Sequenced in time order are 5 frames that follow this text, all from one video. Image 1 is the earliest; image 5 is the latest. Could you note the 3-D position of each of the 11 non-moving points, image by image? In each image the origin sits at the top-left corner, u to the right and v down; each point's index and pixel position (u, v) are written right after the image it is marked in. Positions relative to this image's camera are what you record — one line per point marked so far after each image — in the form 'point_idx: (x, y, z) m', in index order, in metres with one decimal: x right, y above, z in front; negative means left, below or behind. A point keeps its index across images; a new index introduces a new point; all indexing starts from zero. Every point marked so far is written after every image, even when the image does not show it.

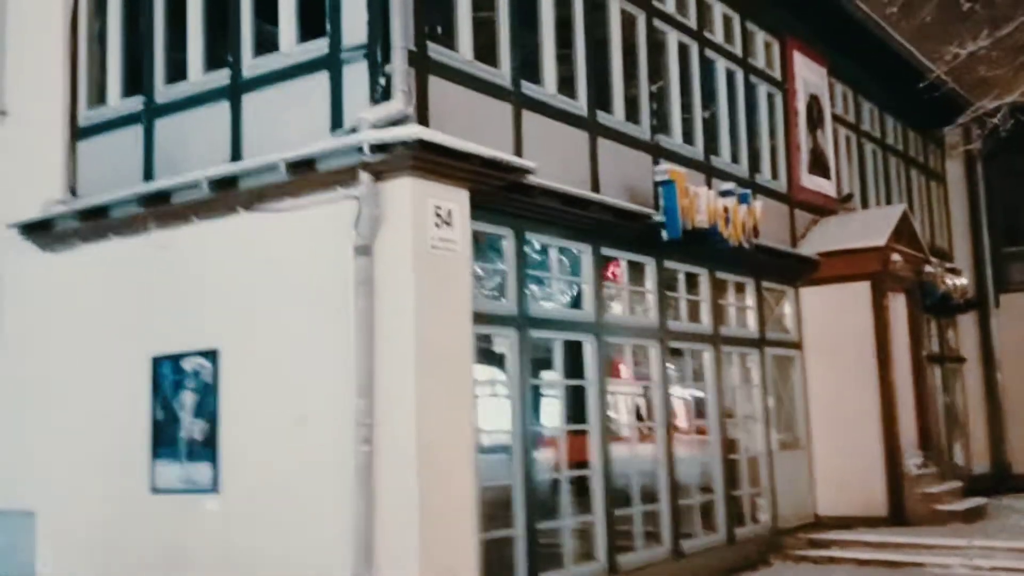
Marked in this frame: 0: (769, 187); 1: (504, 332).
0: (+3.2, +1.2, +12.5) m
1: (-0.1, -0.4, +8.2) m
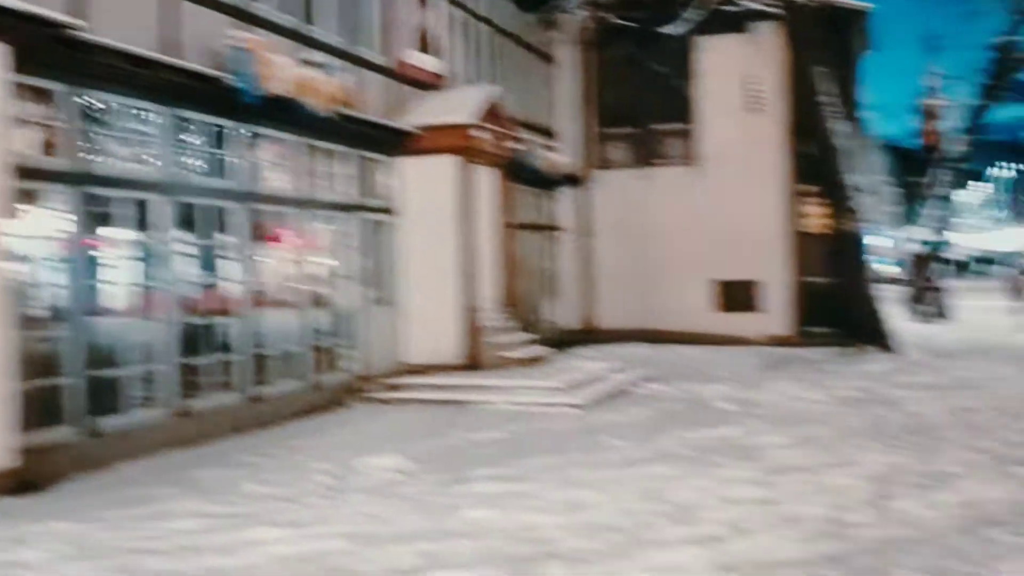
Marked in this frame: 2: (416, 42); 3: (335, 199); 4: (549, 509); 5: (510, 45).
0: (-1.8, +3.0, +13.2) m
1: (-3.7, +0.8, +8.3) m
2: (-1.4, +3.5, +14.3) m
3: (-2.2, +1.1, +12.4) m
4: (+0.2, -1.5, +6.7) m
5: (0.0, +4.2, +17.7) m
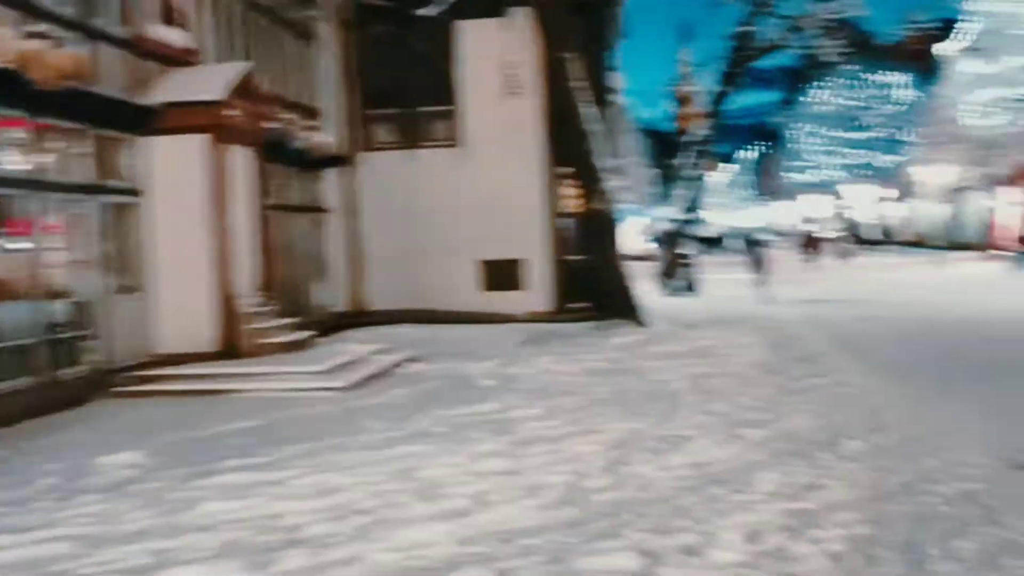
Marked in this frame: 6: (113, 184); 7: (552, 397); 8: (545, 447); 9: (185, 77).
0: (-4.9, +3.1, +12.4) m
1: (-5.7, +0.8, +7.3) m
2: (-4.7, +3.6, +13.5) m
3: (-5.0, +1.2, +11.6) m
4: (-1.4, -1.4, +6.6) m
5: (-4.2, +4.5, +17.1) m
6: (-4.9, +1.3, +12.4) m
7: (+0.4, -1.2, +10.6) m
8: (+0.3, -1.3, +8.0) m
9: (-4.4, +2.8, +13.5) m
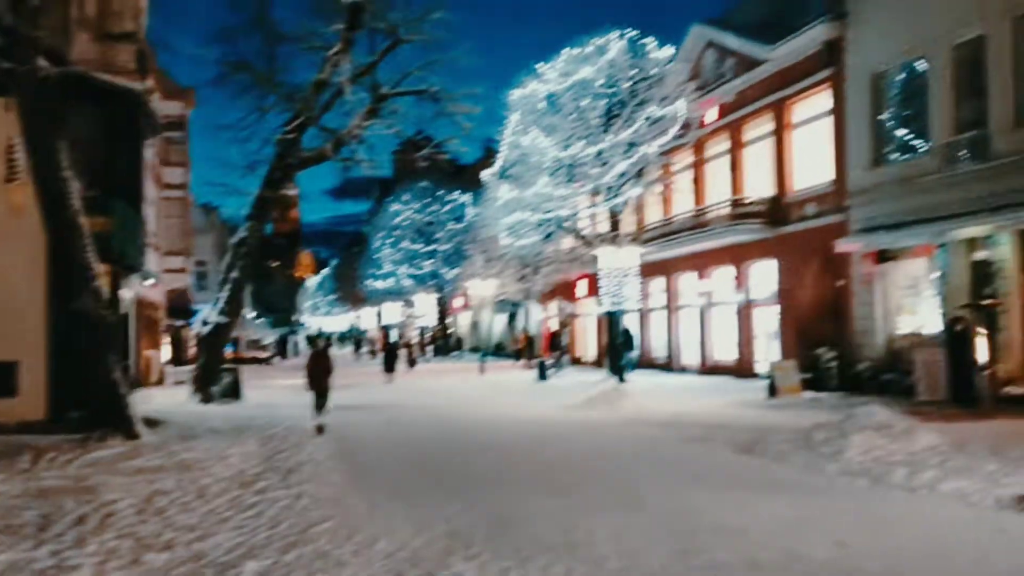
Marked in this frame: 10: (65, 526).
0: (-10.7, +2.1, +9.3) m
1: (-9.4, +0.4, +4.0) m
2: (-10.9, +2.6, +10.4) m
3: (-10.5, +0.3, +8.3) m
4: (-5.3, -1.9, +4.8) m
5: (-11.8, +3.1, +14.1) m
6: (-10.7, +0.3, +9.1) m
7: (-5.1, -2.2, +9.3) m
8: (-4.3, -2.0, +6.8) m
9: (-10.6, +1.7, +10.4) m
10: (-4.2, -2.2, +9.4) m
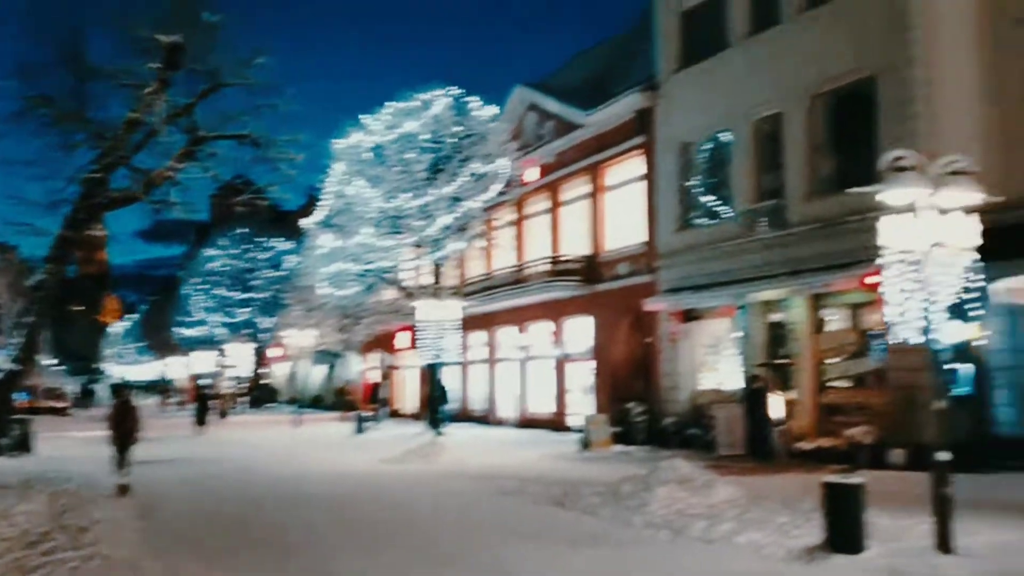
0: (-12.2, +2.0, +7.4) m
1: (-10.1, +0.4, +2.4) m
2: (-12.6, +2.3, +8.5) m
3: (-11.9, +0.2, +6.4) m
4: (-6.1, -2.0, +3.8) m
5: (-14.1, +2.7, +12.0) m
6: (-12.2, +0.1, +7.2) m
7: (-6.8, -2.5, +8.1) m
8: (-5.5, -2.3, +5.9) m
9: (-12.3, +1.5, +8.6) m
10: (-5.8, -2.6, +8.5) m
